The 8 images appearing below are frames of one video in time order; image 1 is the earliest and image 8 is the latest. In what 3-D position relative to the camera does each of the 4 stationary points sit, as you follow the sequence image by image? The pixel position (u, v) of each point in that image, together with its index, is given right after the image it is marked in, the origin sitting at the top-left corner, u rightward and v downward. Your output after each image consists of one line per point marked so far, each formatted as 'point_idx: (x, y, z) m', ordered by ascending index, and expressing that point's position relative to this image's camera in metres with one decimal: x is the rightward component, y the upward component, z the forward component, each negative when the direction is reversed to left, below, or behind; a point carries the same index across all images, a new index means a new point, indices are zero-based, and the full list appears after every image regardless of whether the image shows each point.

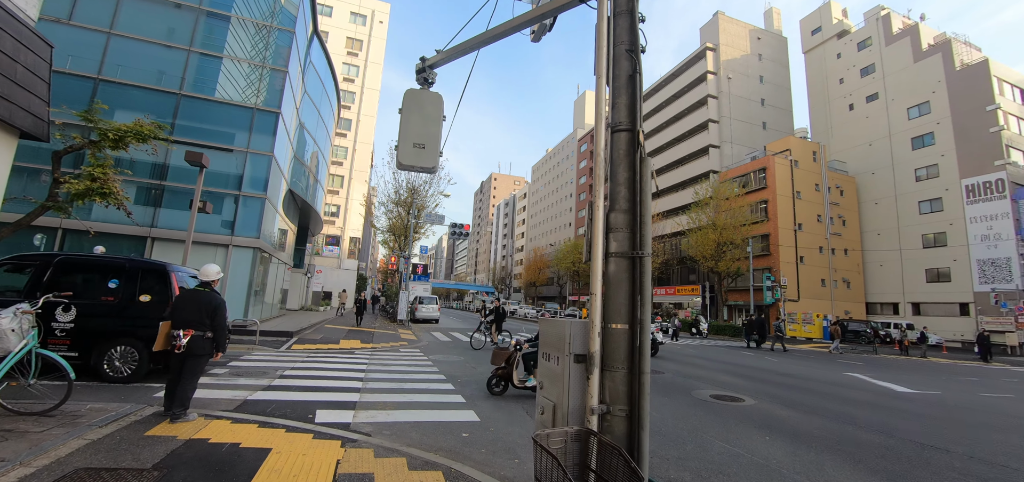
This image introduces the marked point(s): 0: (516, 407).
0: (+0.1, -2.7, +6.3) m
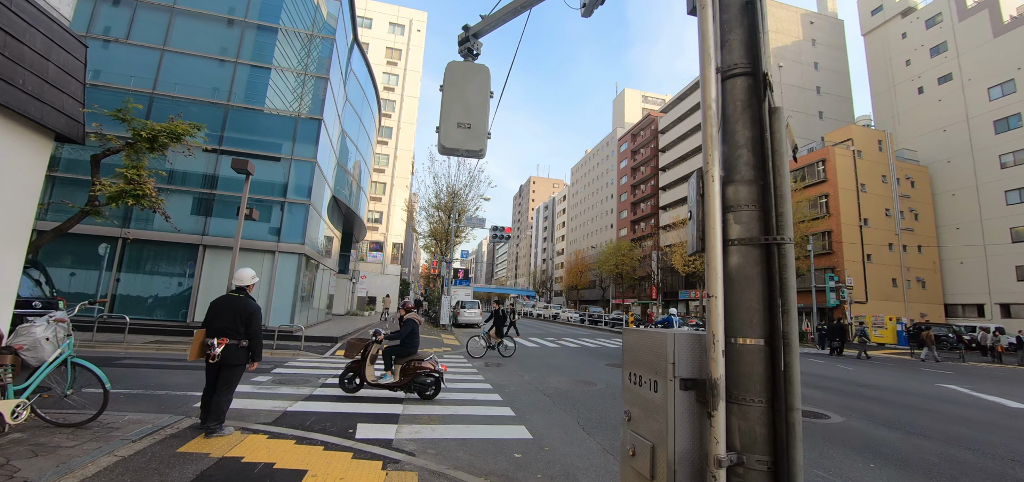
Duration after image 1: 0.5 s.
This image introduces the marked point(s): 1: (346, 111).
0: (+0.9, -2.7, +5.7) m
1: (-8.6, +7.0, +19.9) m
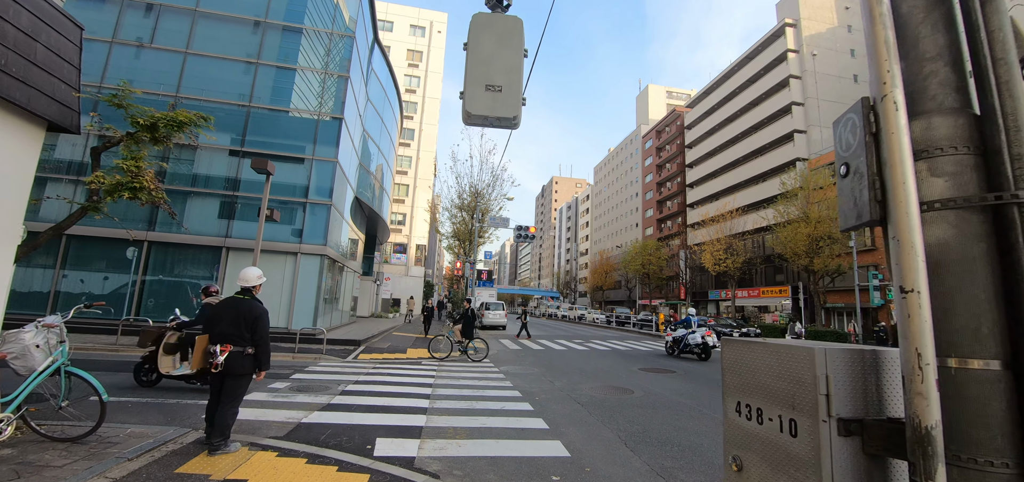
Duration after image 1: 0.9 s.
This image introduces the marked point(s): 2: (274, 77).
0: (+1.3, -2.6, +5.1) m
1: (-7.4, +6.9, +19.8) m
2: (-8.9, +6.7, +15.0) m
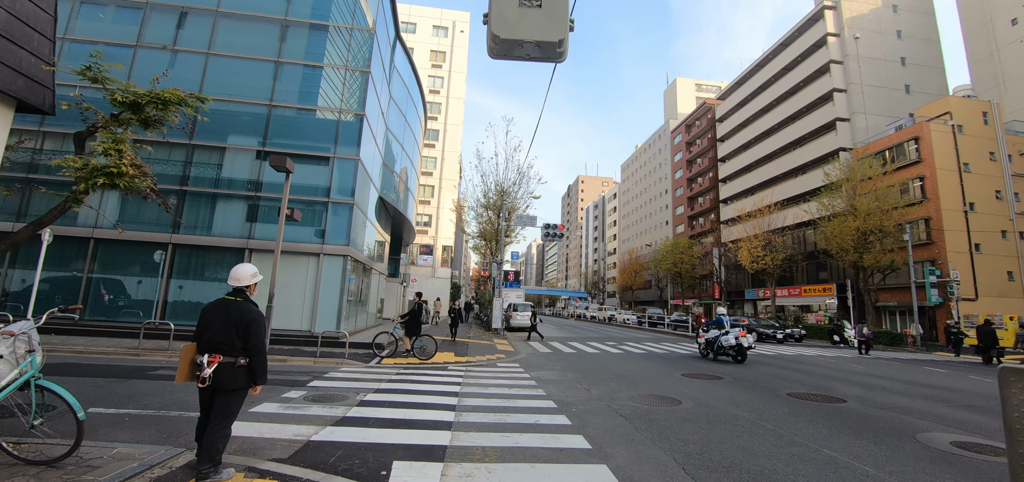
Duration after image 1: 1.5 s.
0: (+1.7, -2.4, +4.3) m
1: (-6.2, +6.9, +19.6) m
2: (-7.9, +6.6, +14.9) m
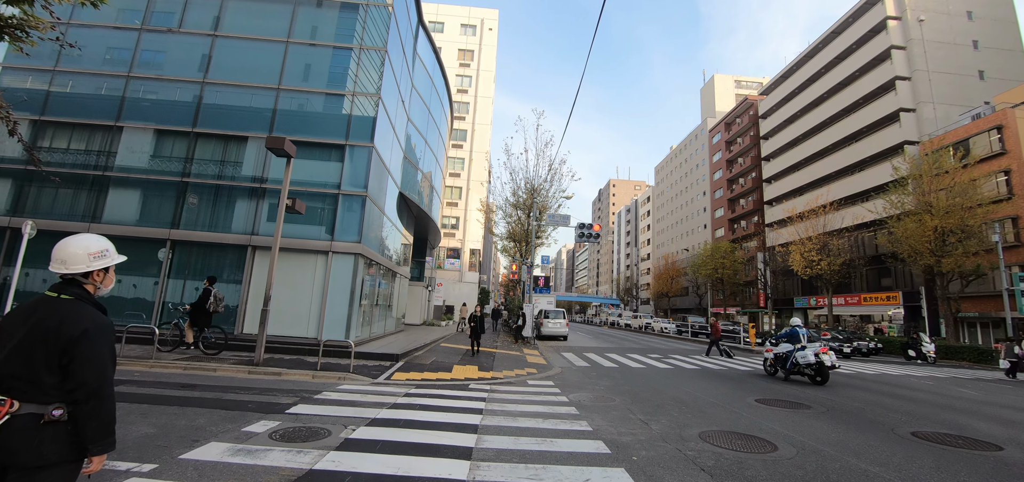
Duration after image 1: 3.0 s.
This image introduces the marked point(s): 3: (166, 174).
0: (+2.0, -2.2, +2.6) m
1: (-4.8, +6.8, +18.6) m
2: (-6.9, +6.7, +14.1) m
3: (-12.3, +2.3, +13.4) m
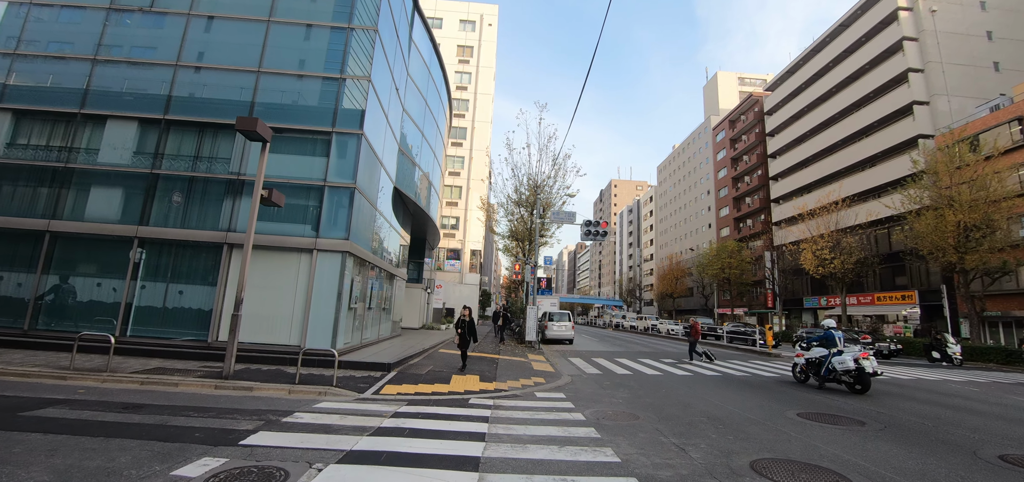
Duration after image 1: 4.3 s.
0: (+2.1, -2.1, +1.6) m
1: (-4.7, +6.8, +17.7) m
2: (-6.8, +6.7, +13.2) m
3: (-12.2, +2.3, +12.5) m
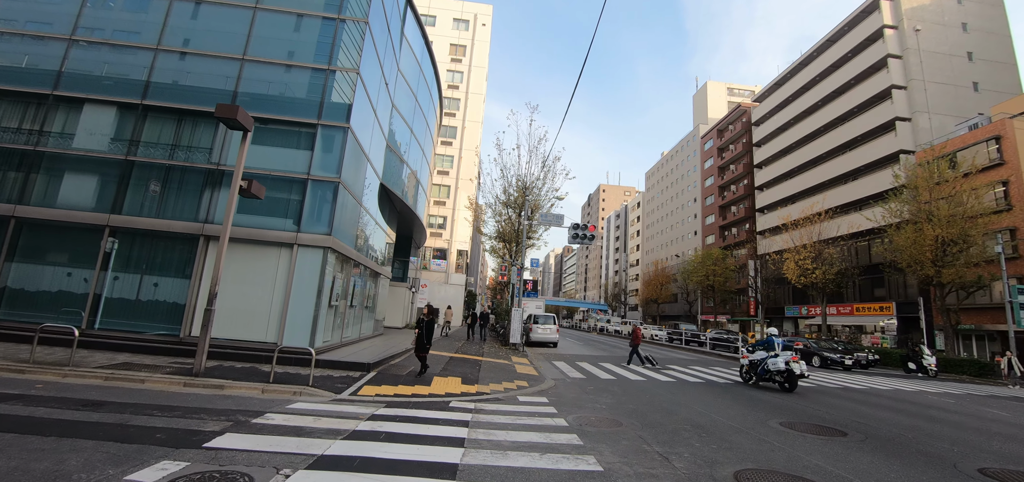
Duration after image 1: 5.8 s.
0: (+2.0, -2.1, +1.5) m
1: (-5.0, +6.9, +17.5) m
2: (-7.0, +6.9, +12.9) m
3: (-12.5, +2.7, +12.0) m
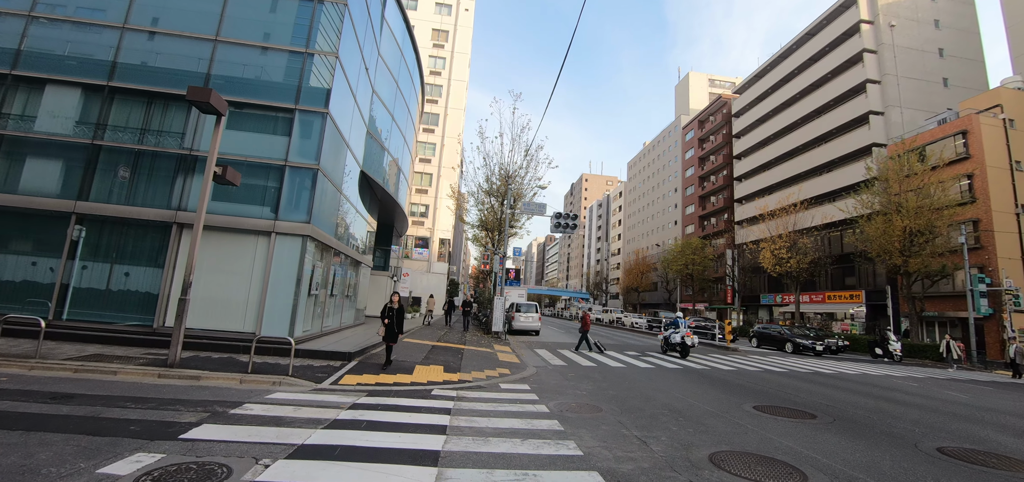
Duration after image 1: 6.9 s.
0: (+1.9, -2.1, +1.7) m
1: (-5.7, +7.4, +17.1) m
2: (-7.5, +7.2, +12.4) m
3: (-12.9, +3.0, +11.4) m
